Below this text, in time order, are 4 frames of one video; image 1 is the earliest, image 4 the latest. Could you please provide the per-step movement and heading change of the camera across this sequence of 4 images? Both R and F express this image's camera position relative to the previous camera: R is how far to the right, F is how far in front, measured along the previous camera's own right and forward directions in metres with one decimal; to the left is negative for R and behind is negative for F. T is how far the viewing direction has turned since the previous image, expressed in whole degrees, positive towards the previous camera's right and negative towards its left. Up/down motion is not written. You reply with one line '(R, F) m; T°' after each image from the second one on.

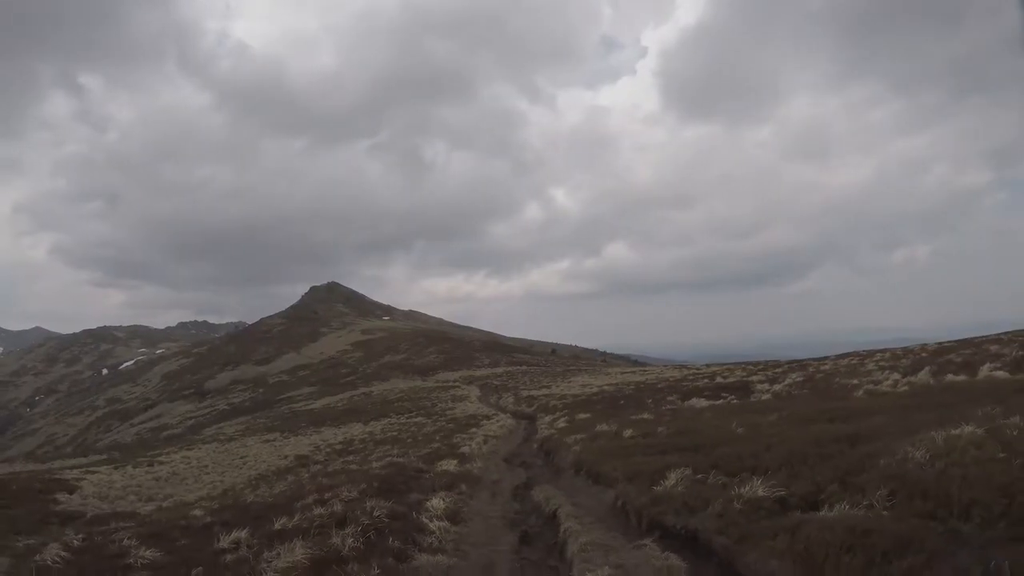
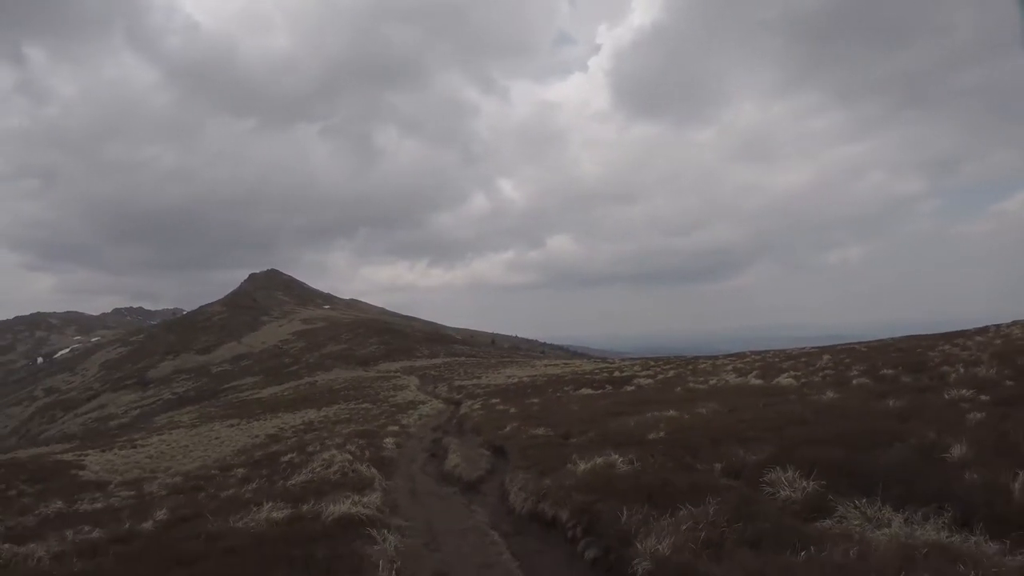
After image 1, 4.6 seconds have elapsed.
(+1.7, -13.6) m; +5°
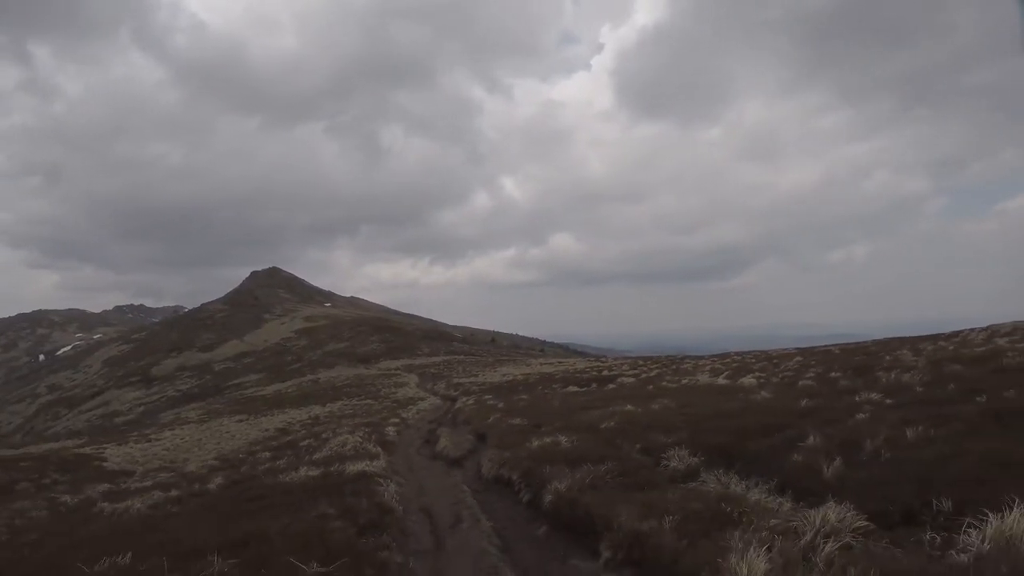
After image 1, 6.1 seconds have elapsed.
(+1.1, -4.9) m; 0°
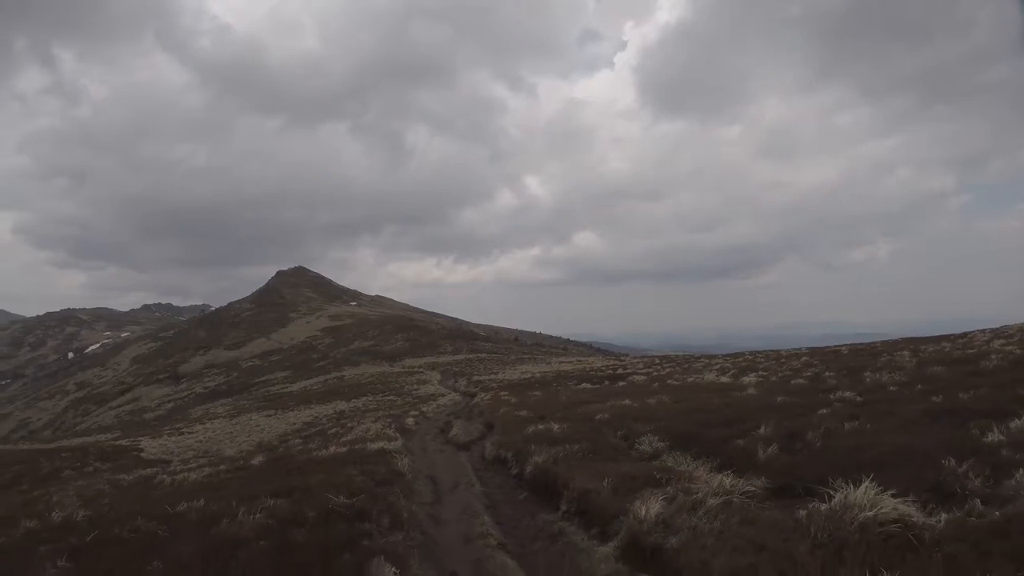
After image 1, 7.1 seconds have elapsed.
(+1.1, -3.1) m; -2°
